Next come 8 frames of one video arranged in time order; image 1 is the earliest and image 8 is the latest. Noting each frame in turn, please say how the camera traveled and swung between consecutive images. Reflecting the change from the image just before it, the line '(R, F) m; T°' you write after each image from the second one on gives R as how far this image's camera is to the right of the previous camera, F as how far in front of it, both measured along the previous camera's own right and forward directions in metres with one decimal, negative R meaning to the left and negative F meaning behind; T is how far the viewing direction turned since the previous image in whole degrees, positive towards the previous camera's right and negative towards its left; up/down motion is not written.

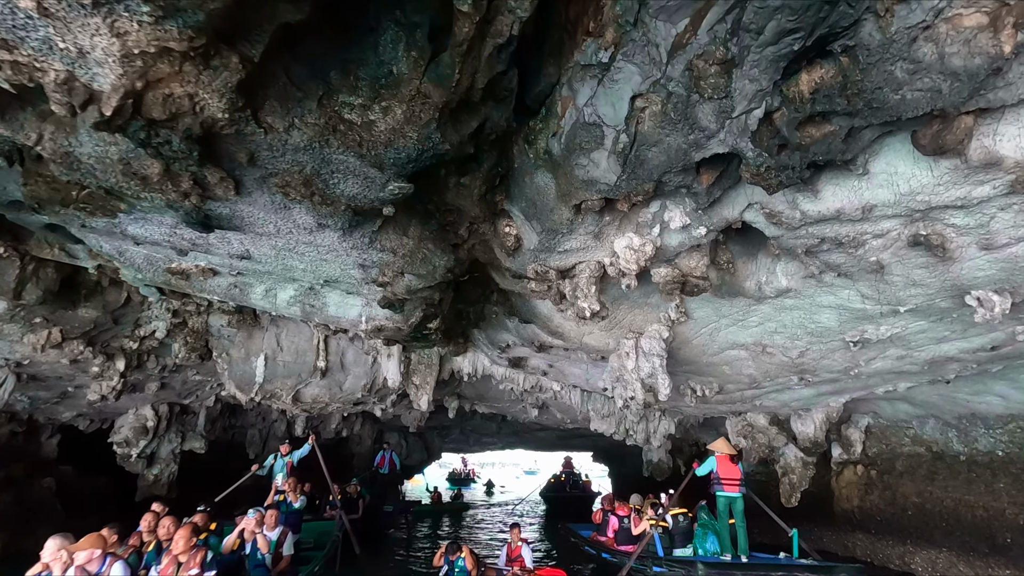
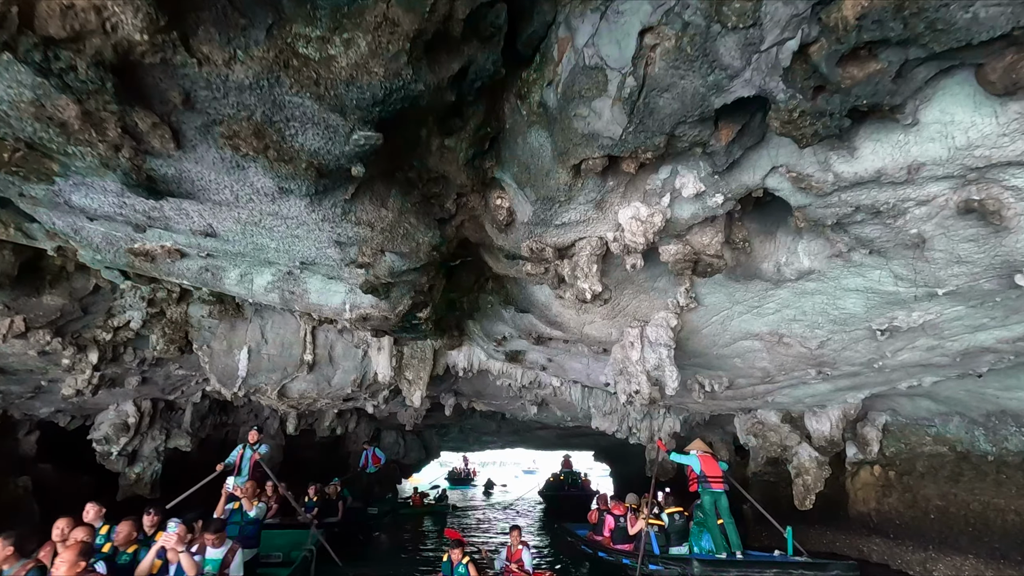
(+0.1, +0.4) m; 0°
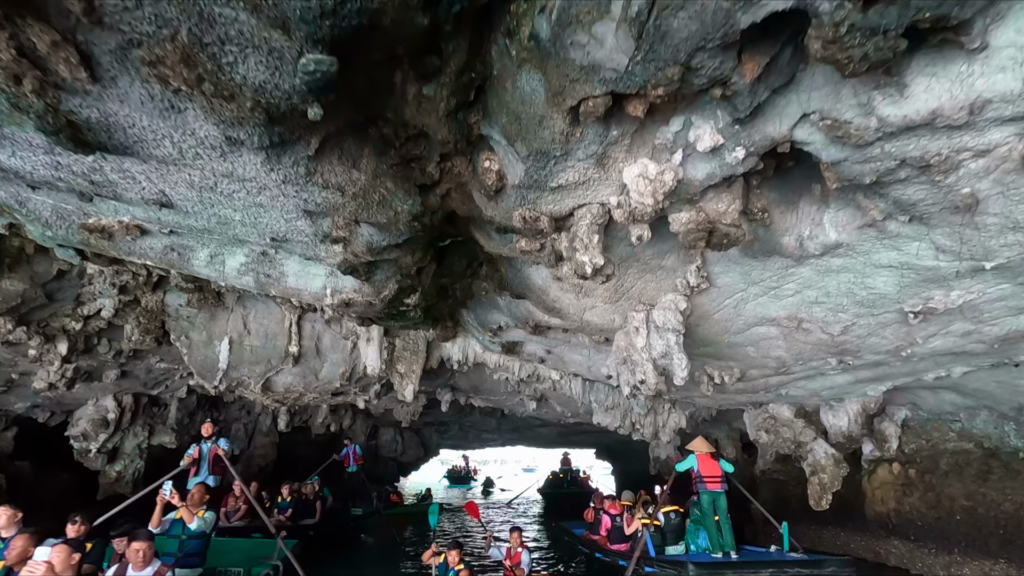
(+0.1, +0.4) m; 0°
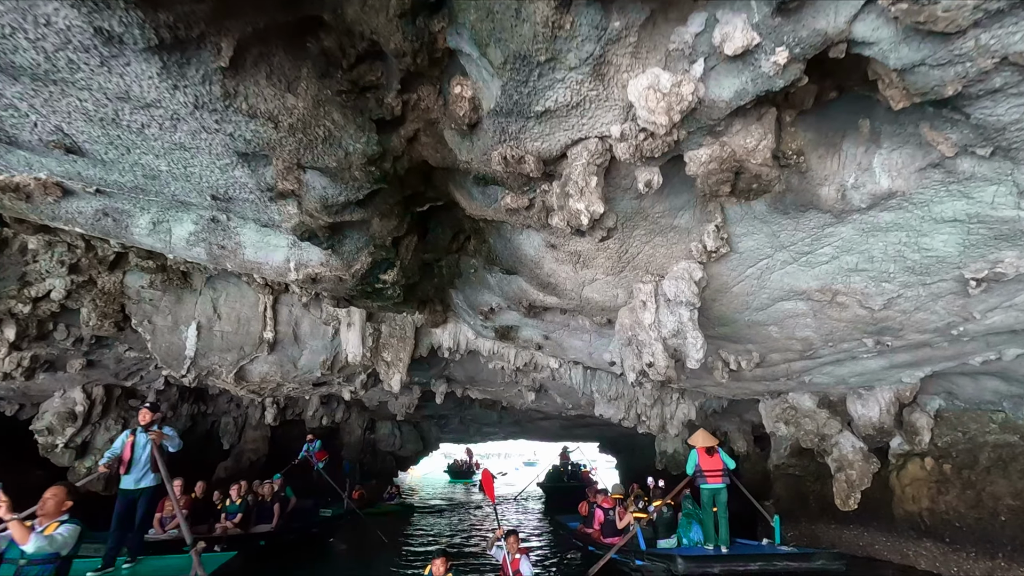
(+0.1, +0.7) m; 0°
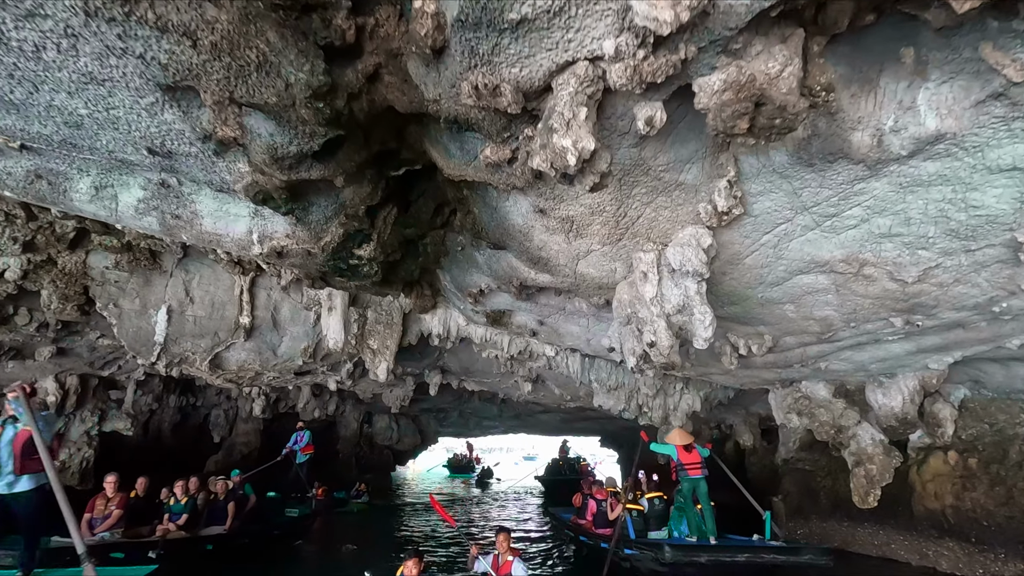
(+0.1, +0.5) m; 0°
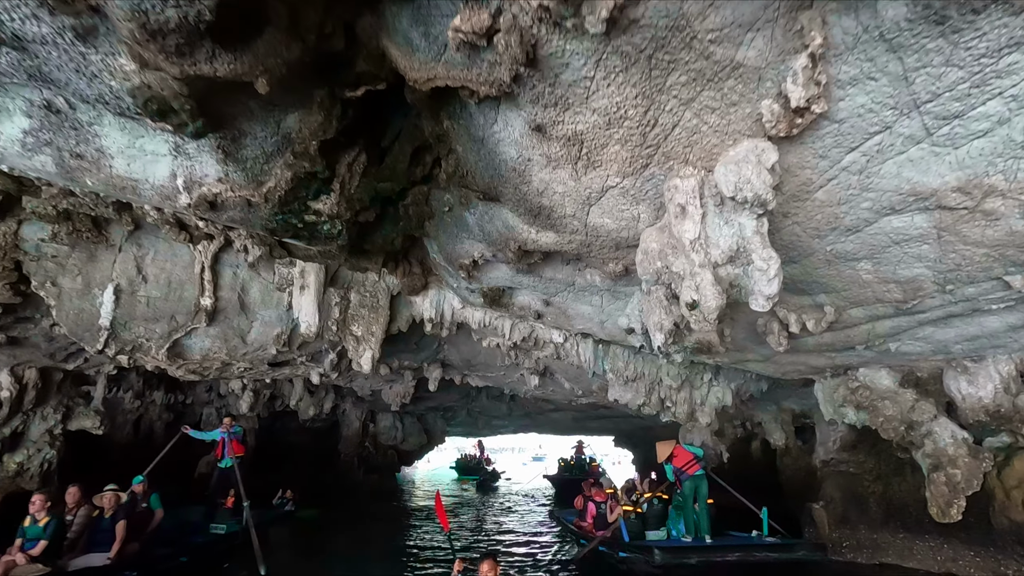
(+0.1, +0.9) m; -1°
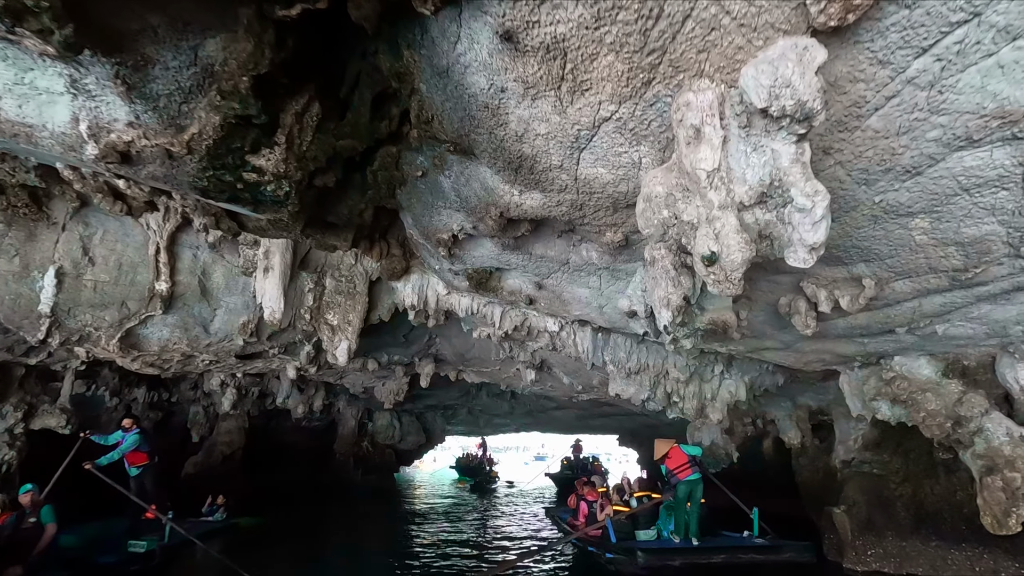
(+0.2, +0.6) m; 0°
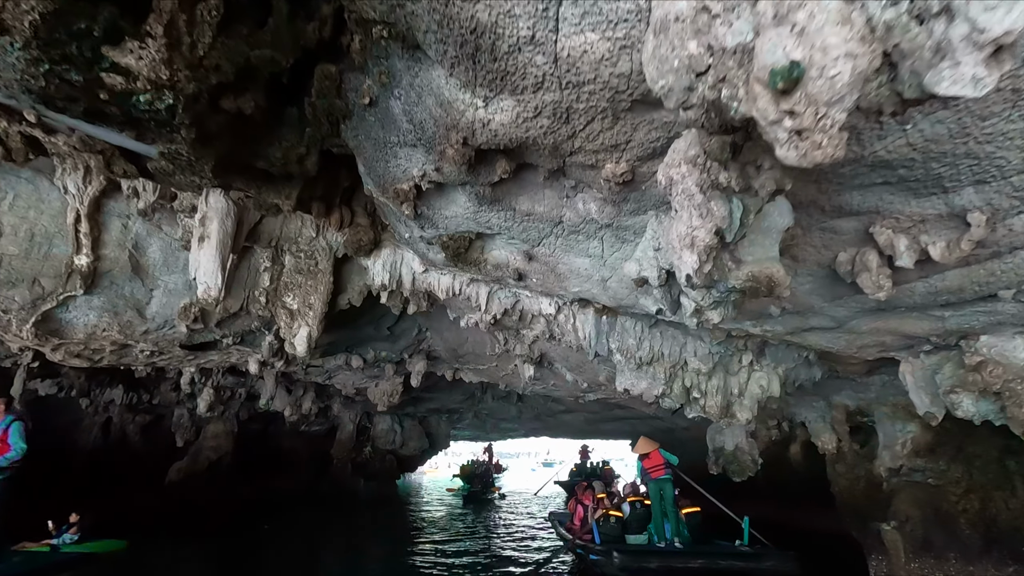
(+0.2, +0.9) m; -1°
